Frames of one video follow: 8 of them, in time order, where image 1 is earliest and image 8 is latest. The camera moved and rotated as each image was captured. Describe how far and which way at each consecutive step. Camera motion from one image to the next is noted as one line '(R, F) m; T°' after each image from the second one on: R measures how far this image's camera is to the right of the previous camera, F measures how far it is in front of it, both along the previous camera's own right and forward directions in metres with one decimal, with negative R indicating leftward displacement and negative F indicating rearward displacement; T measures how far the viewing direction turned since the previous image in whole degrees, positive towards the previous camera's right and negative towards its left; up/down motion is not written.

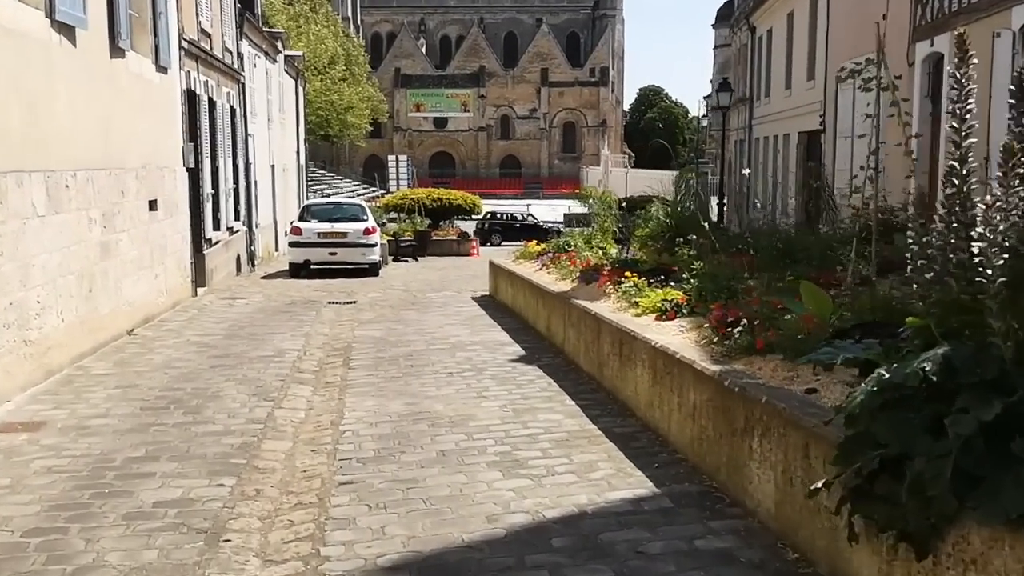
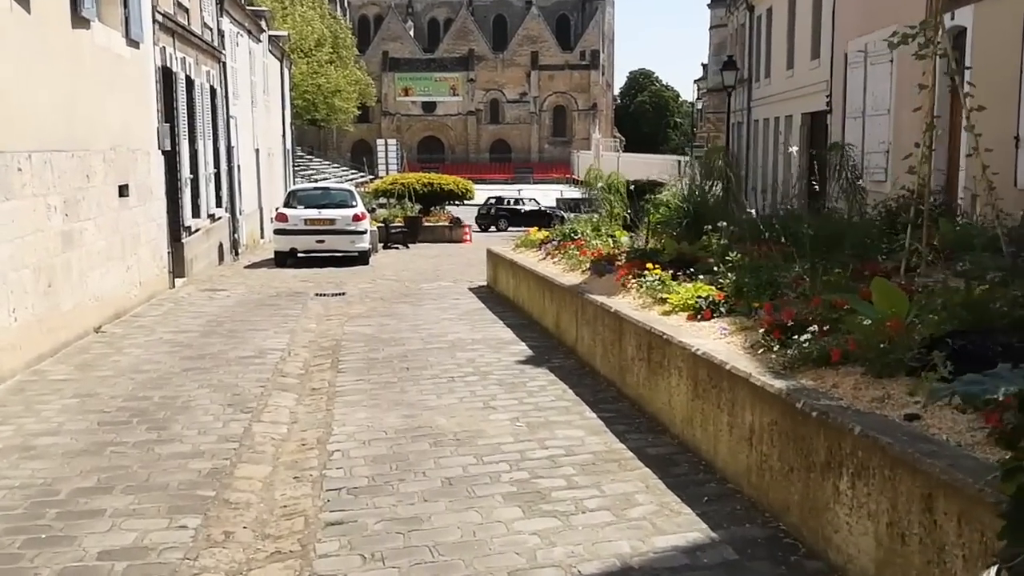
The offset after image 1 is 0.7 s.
(-0.2, +0.9) m; +1°
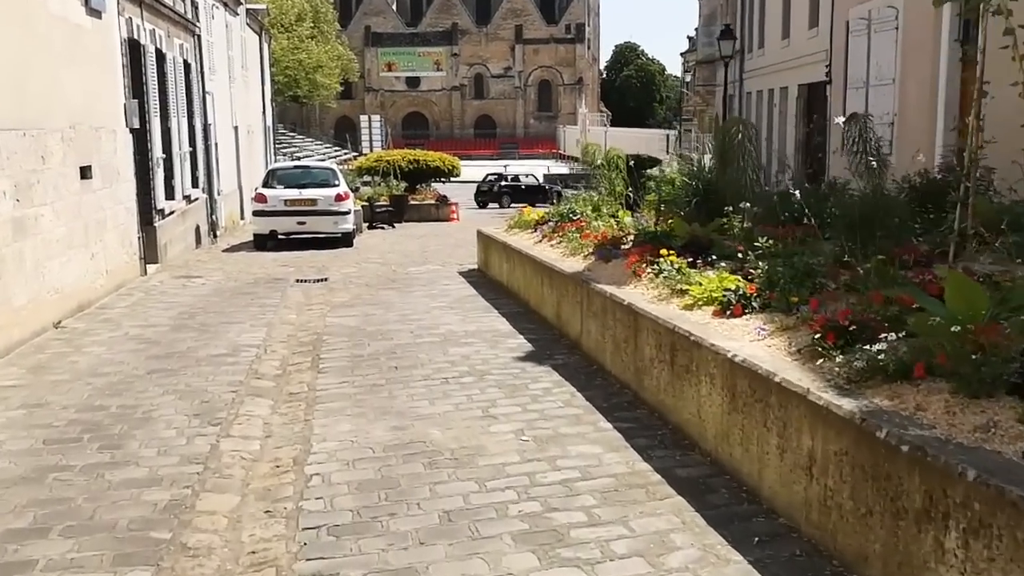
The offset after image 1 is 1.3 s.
(-0.1, +0.8) m; +1°
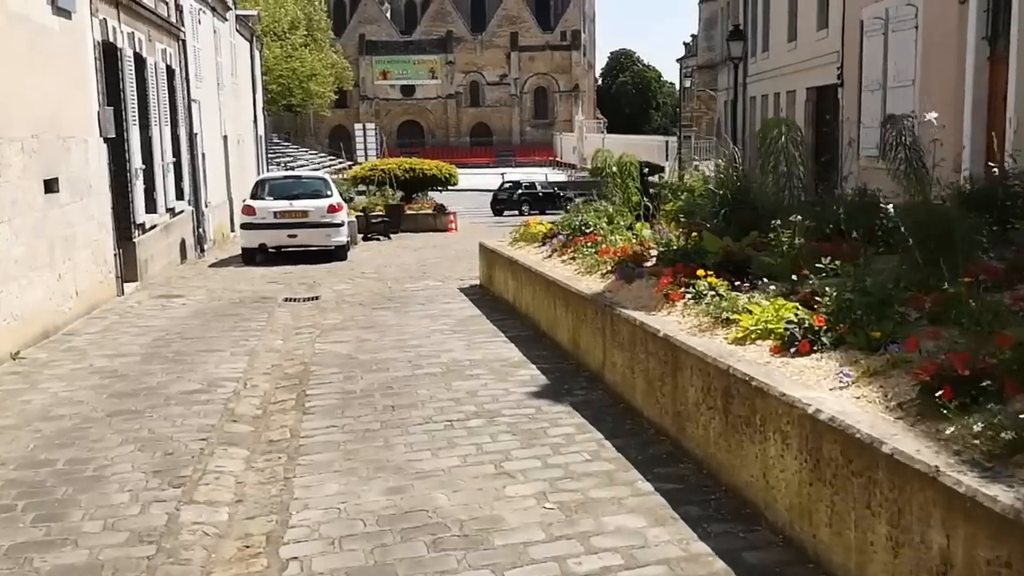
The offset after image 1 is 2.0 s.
(-0.1, +0.9) m; 0°
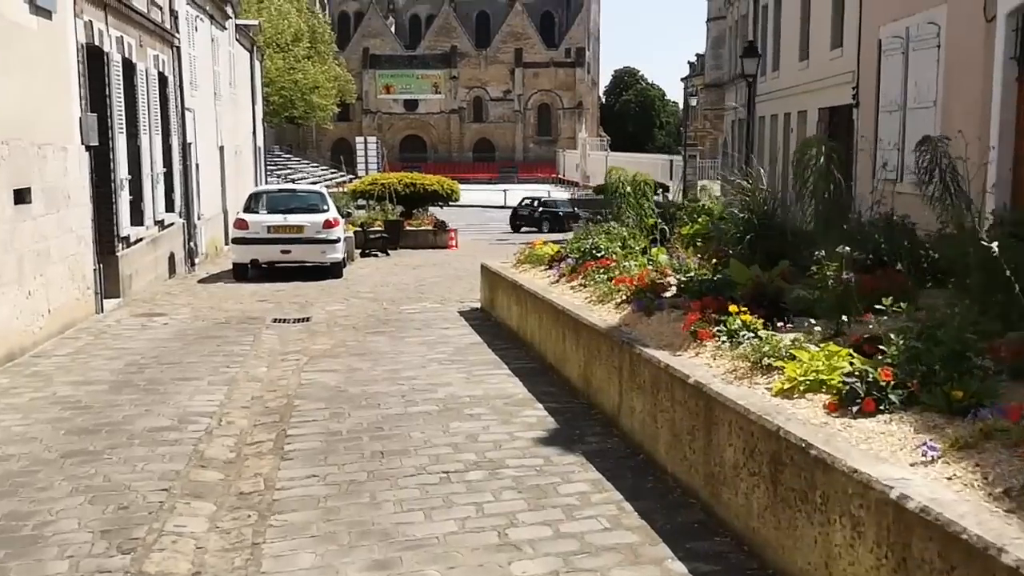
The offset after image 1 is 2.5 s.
(0.0, +0.7) m; 0°
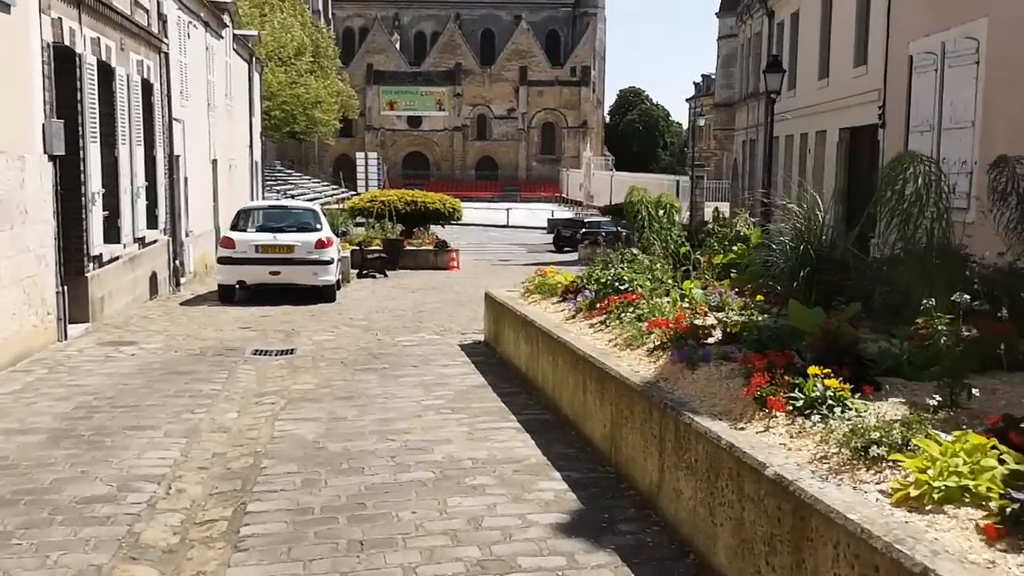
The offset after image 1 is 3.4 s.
(-0.1, +1.2) m; 0°
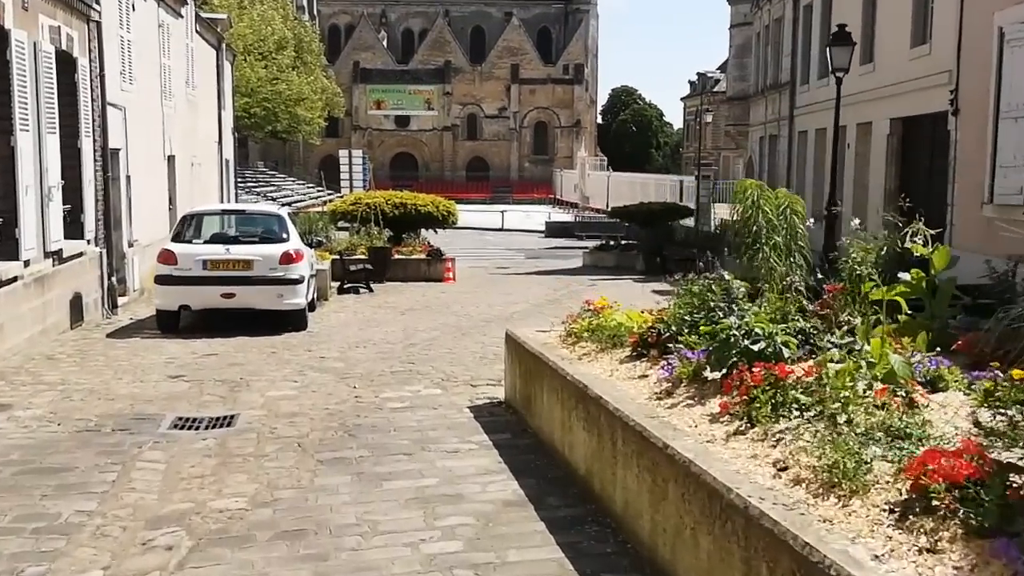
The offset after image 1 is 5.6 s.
(-0.3, +3.2) m; +1°
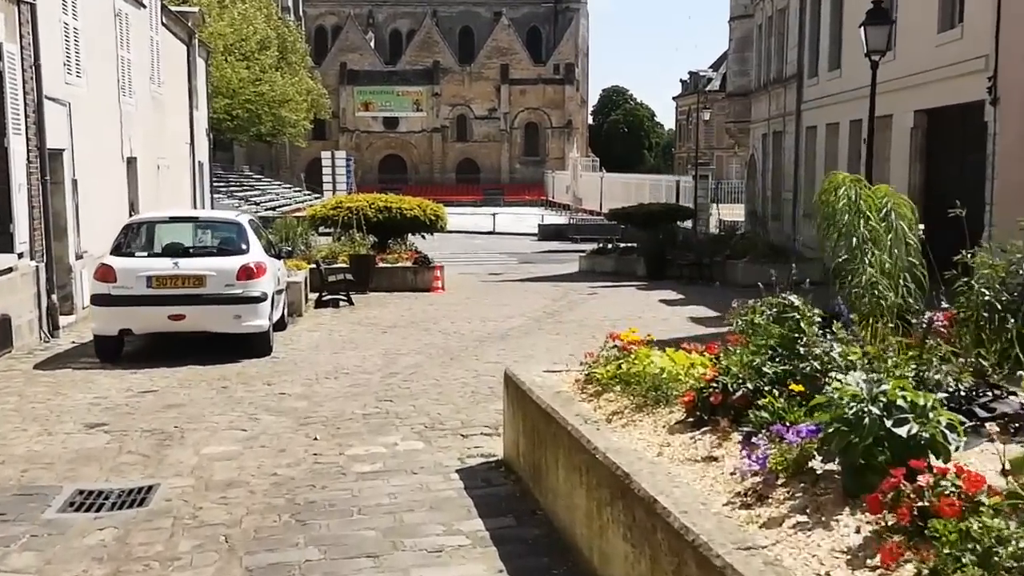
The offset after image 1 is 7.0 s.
(-0.1, +1.7) m; +1°
